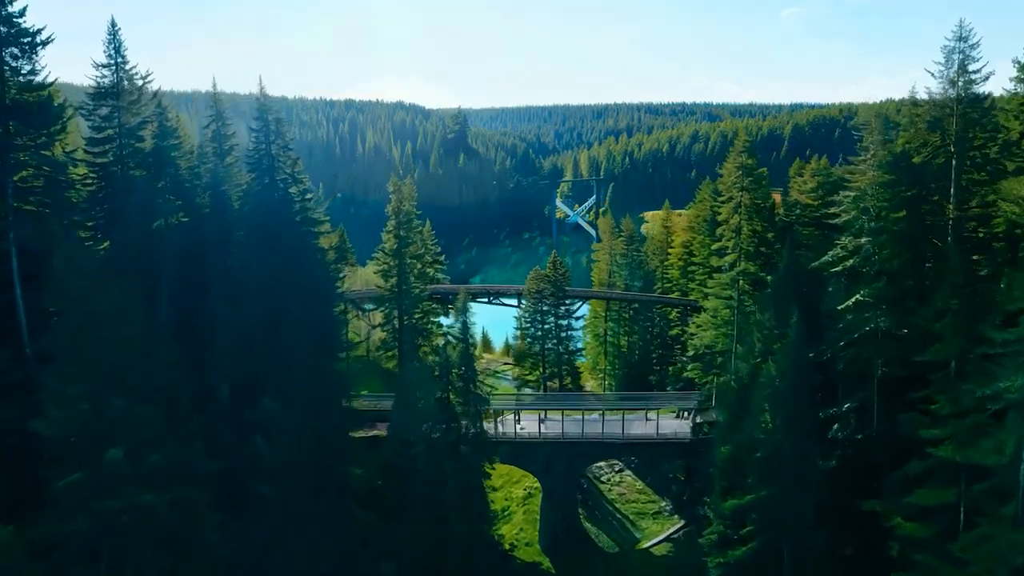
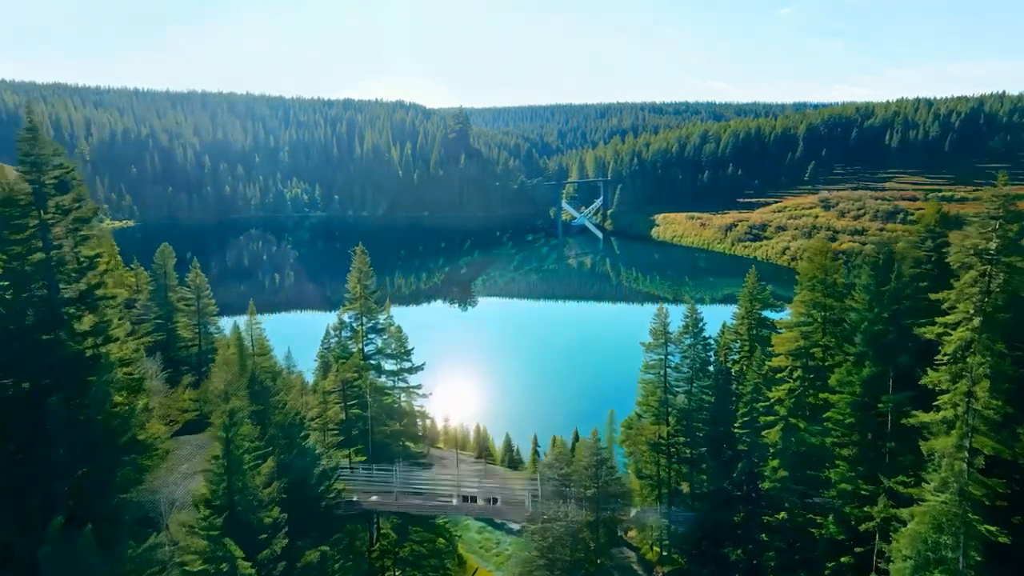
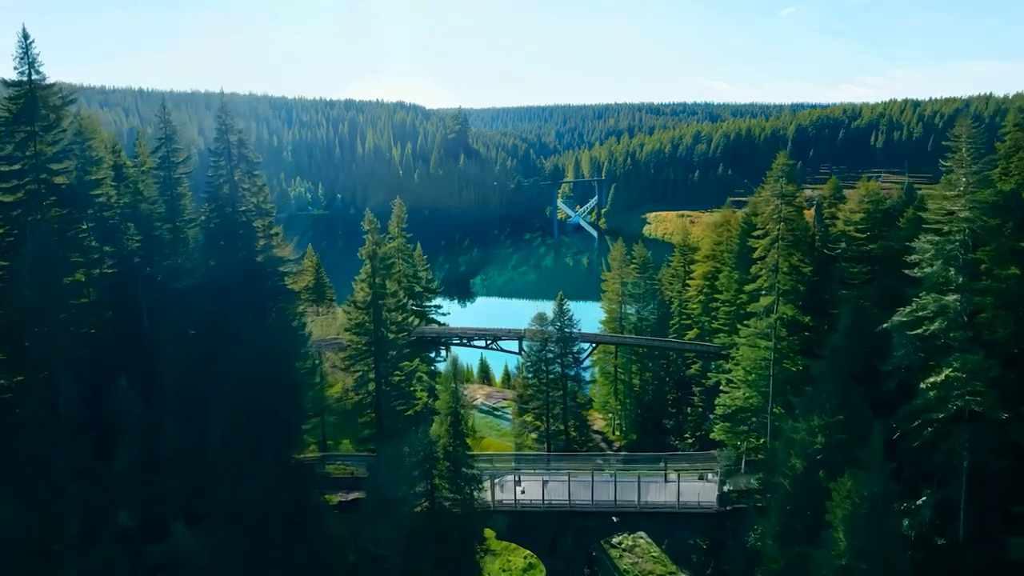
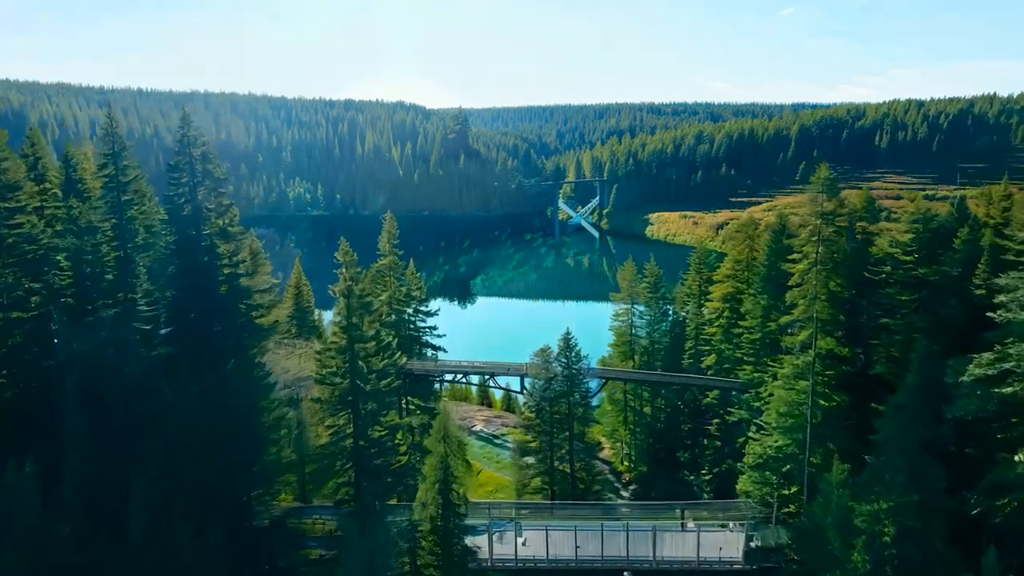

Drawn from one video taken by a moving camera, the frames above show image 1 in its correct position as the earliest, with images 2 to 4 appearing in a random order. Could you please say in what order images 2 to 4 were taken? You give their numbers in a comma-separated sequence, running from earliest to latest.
3, 4, 2
